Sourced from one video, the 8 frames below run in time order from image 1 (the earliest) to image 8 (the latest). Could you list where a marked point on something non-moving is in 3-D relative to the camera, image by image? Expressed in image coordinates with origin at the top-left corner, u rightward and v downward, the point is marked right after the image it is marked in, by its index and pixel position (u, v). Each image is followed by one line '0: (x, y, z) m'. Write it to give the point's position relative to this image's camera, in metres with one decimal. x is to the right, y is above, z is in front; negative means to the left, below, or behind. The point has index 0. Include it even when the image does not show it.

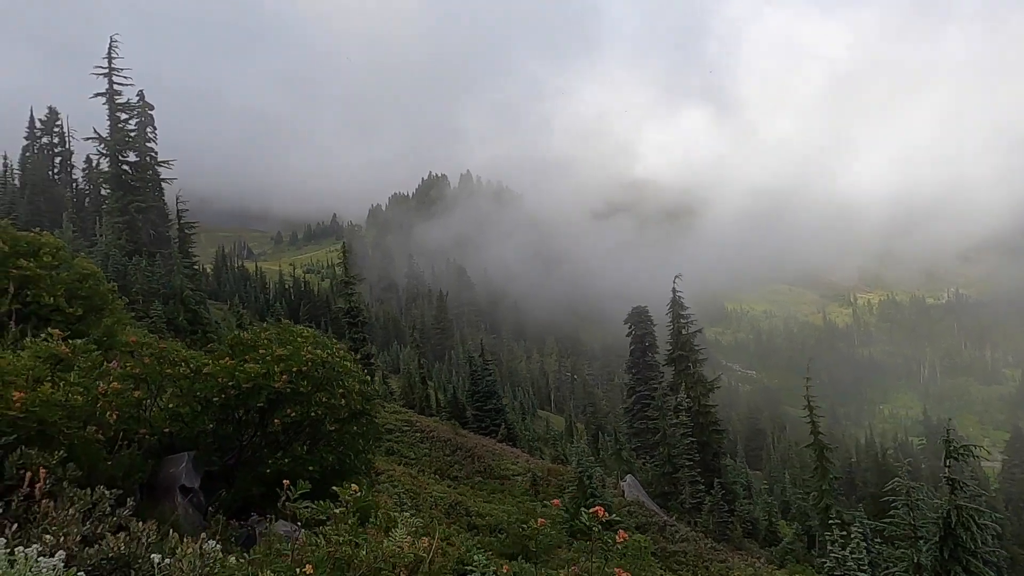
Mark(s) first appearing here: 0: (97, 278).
0: (-11.3, +0.3, +17.7) m
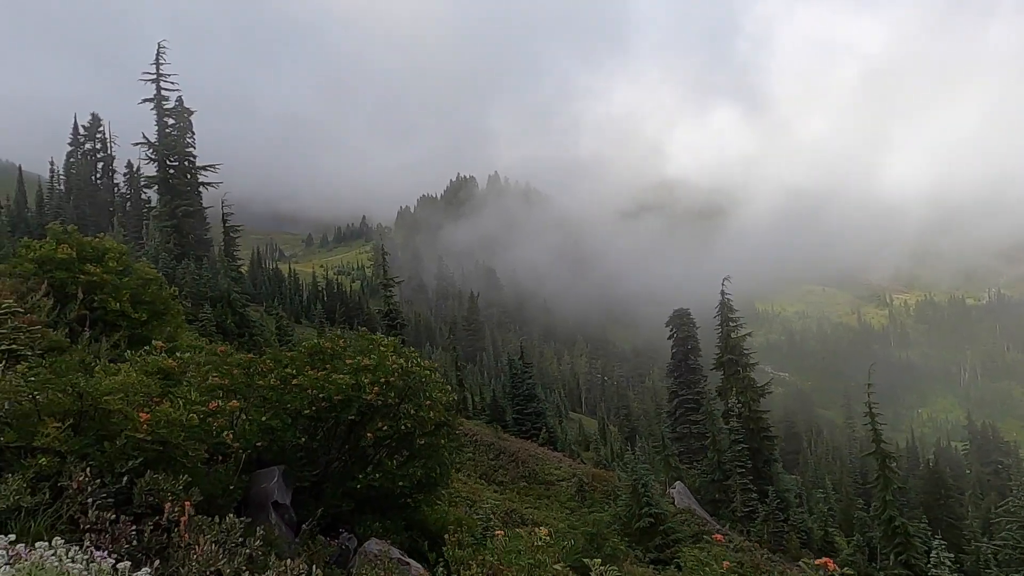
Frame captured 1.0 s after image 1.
0: (-9.6, +0.1, +17.7) m
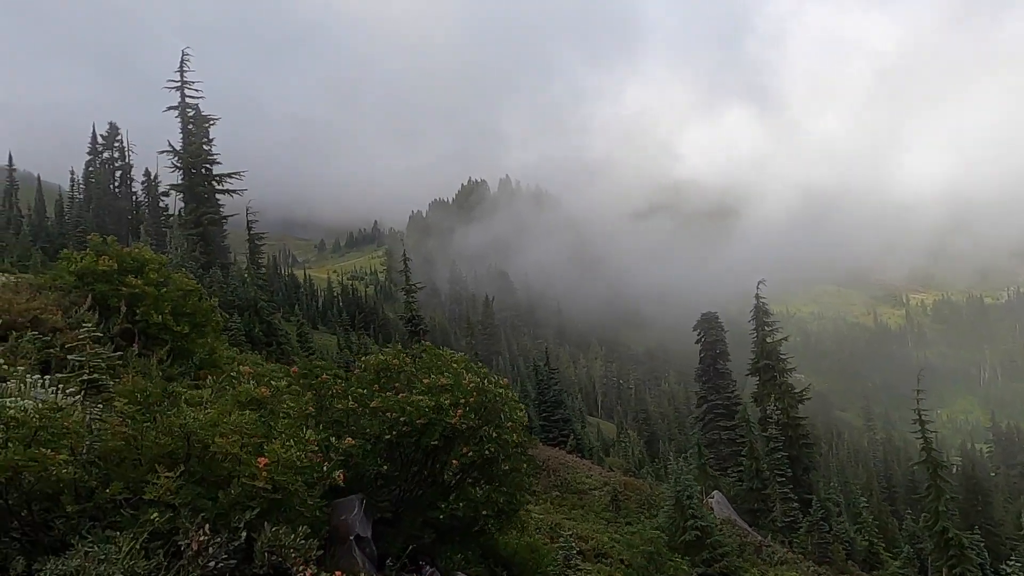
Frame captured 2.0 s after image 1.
0: (-8.3, -0.2, +17.3) m
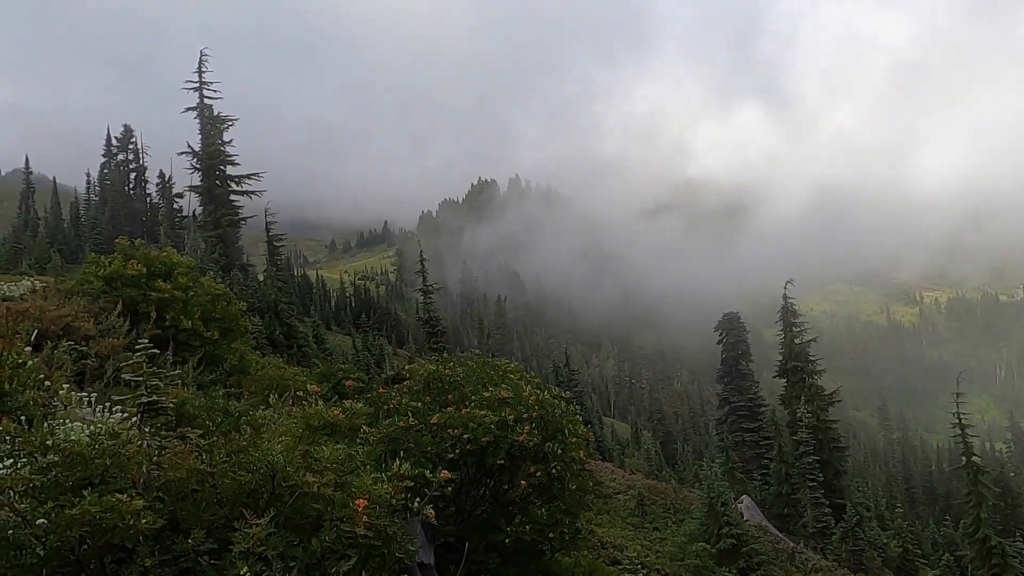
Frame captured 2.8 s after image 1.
0: (-7.4, -0.3, +16.8) m
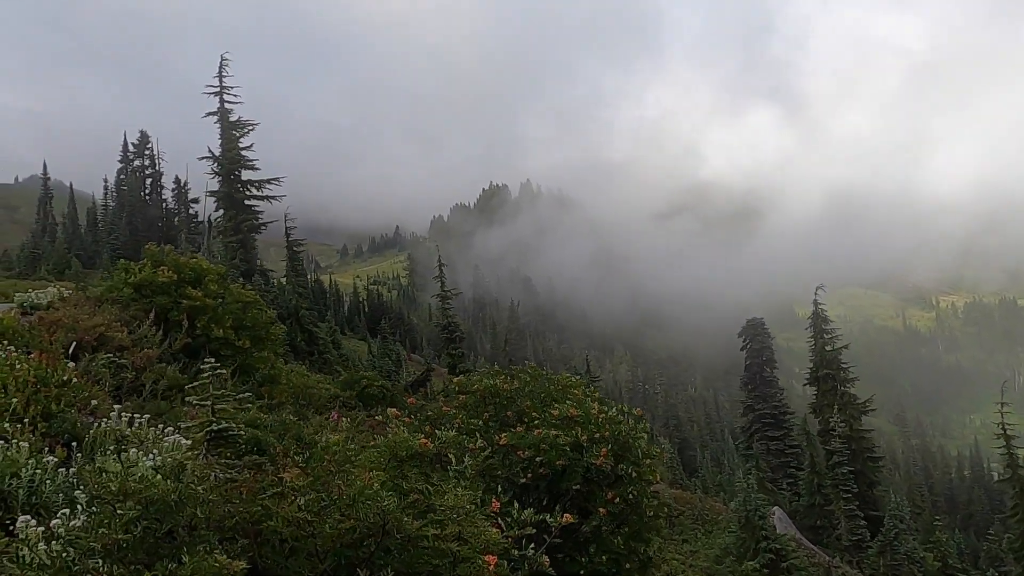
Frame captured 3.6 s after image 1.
0: (-6.4, -0.4, +16.4) m
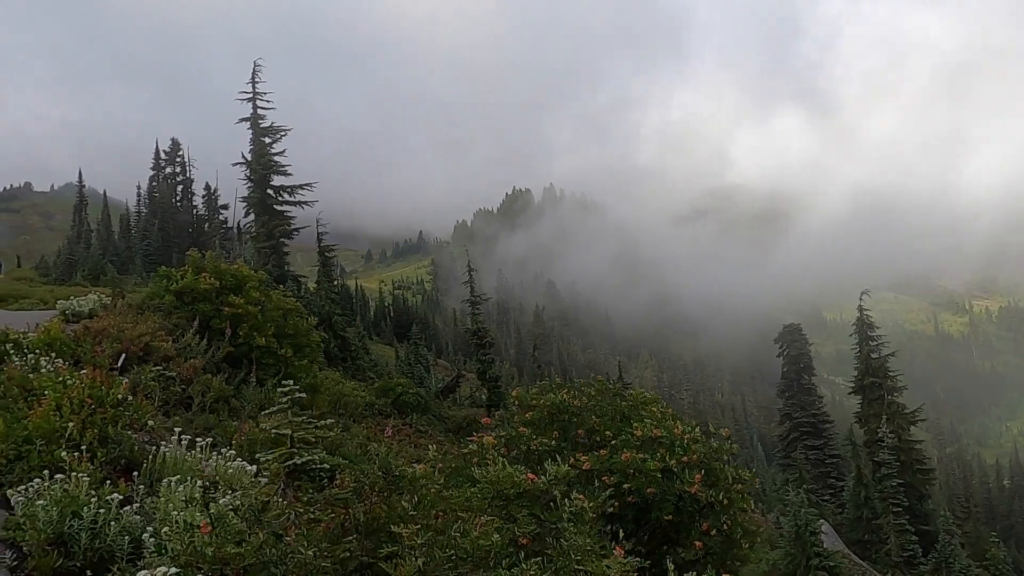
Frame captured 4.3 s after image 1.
0: (-5.3, -0.6, +16.0) m
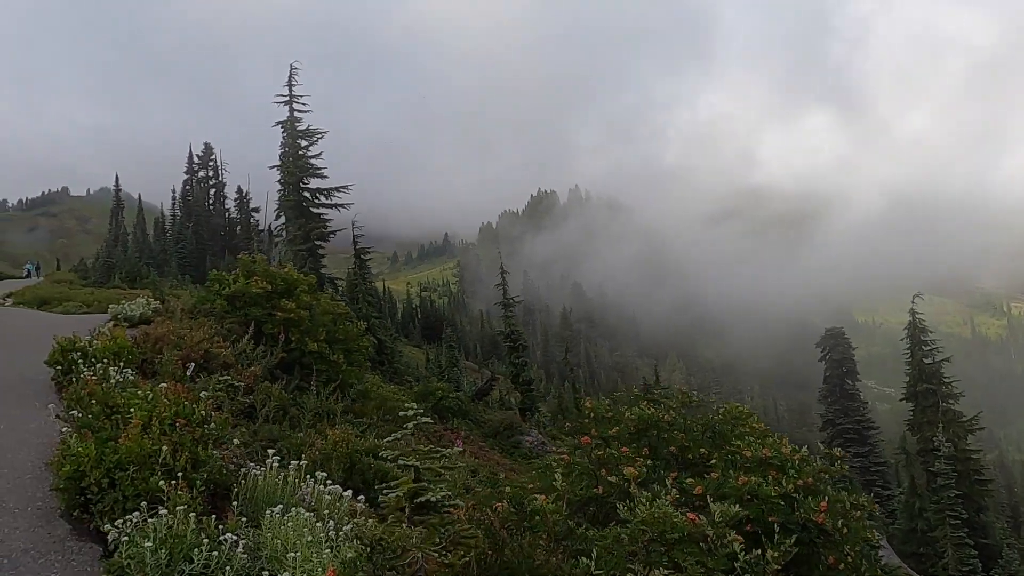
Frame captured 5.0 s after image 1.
0: (-4.0, -0.7, +15.7) m
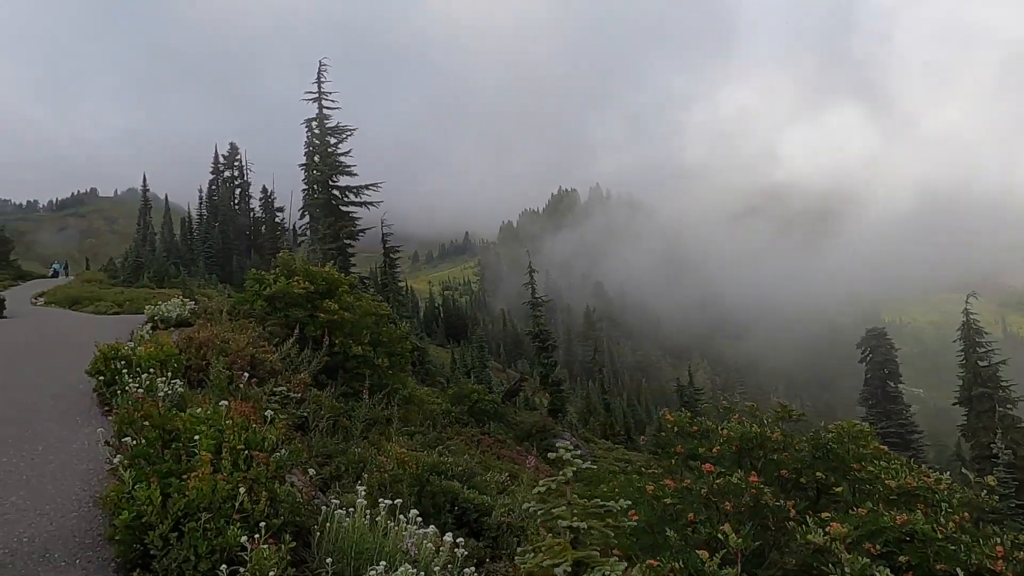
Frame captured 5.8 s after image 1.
0: (-2.9, -0.7, +15.0) m
